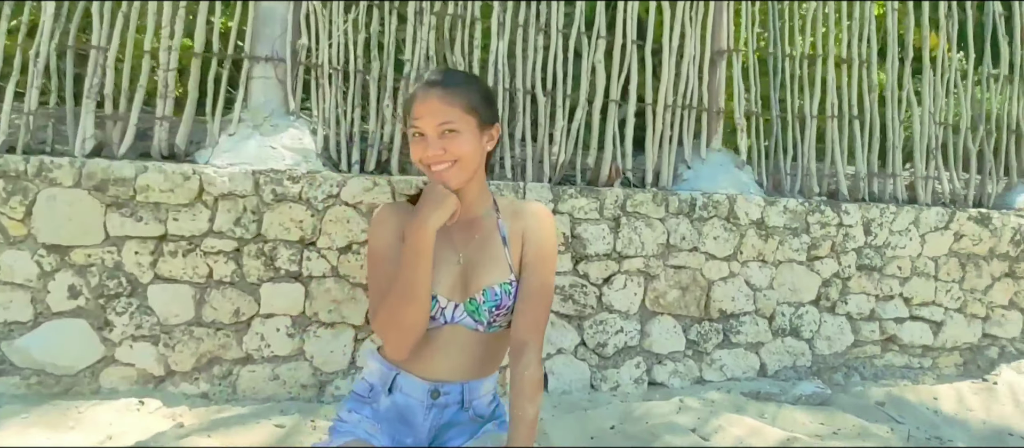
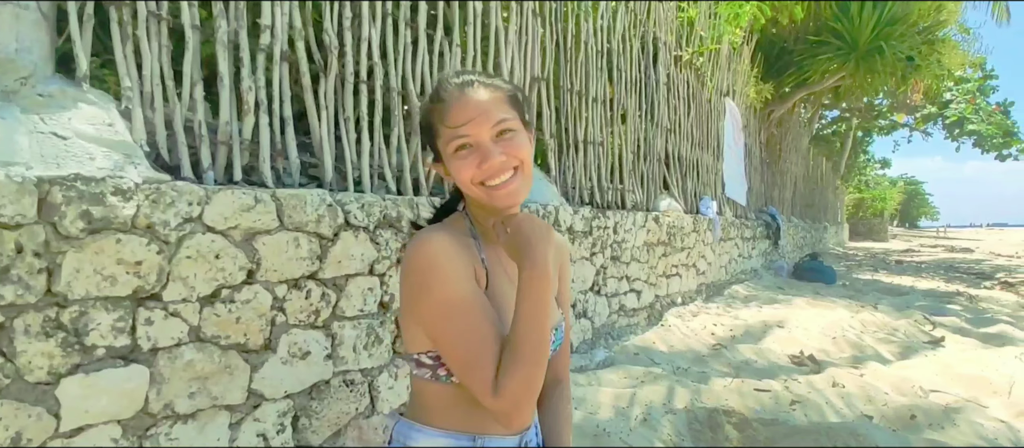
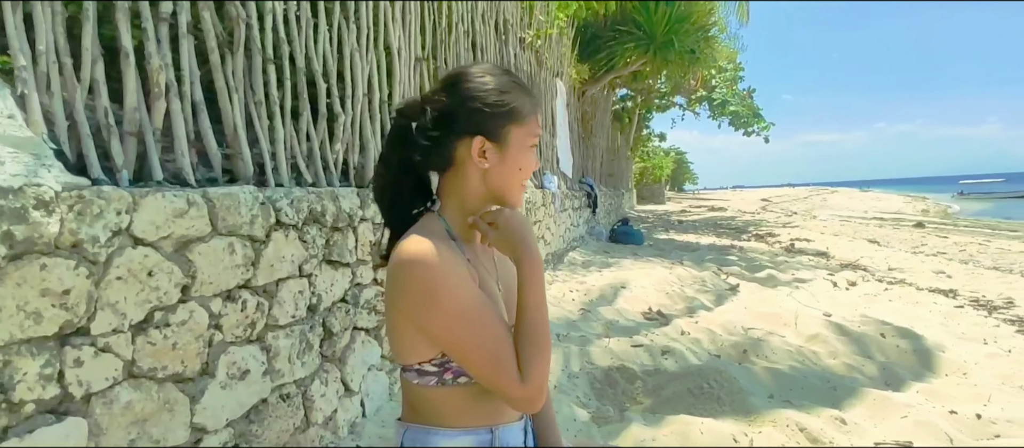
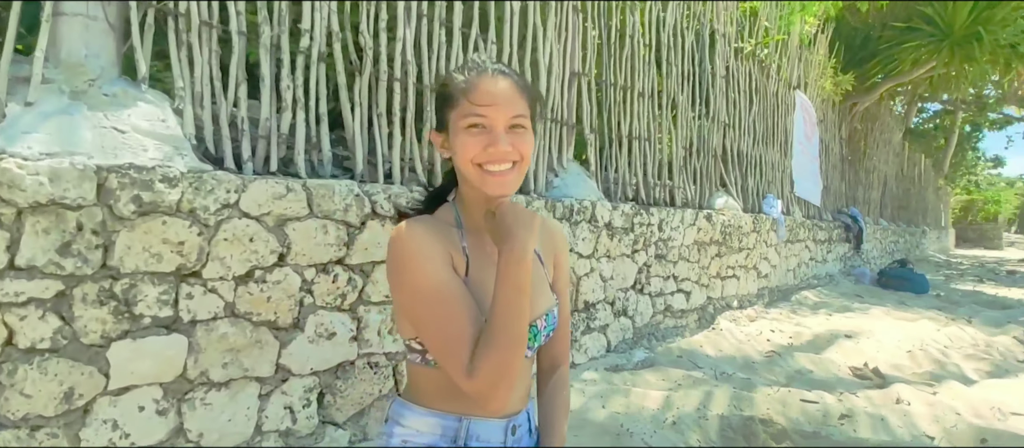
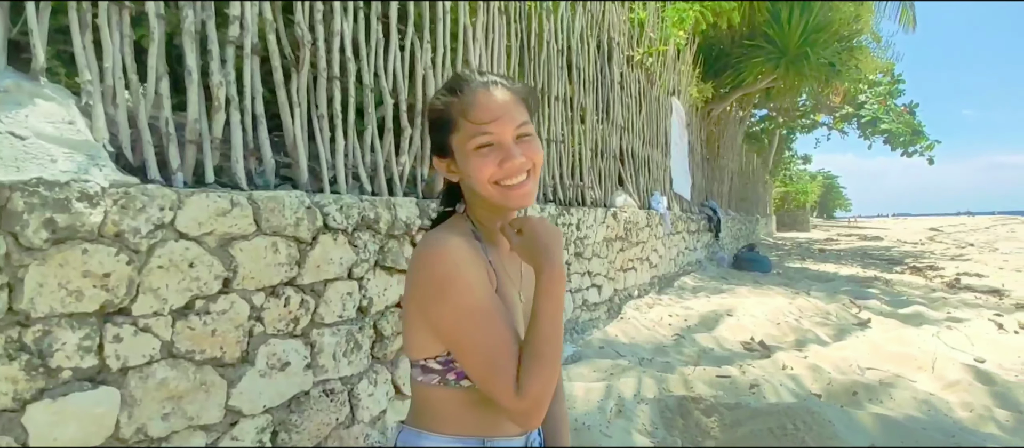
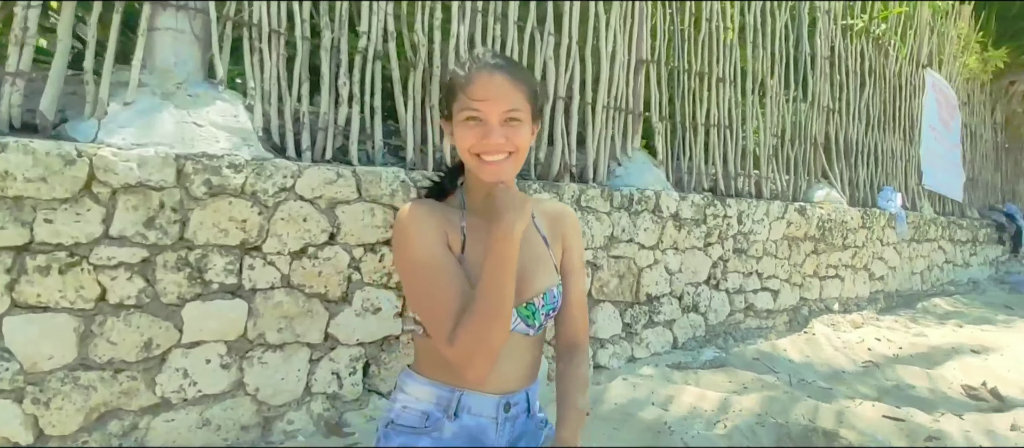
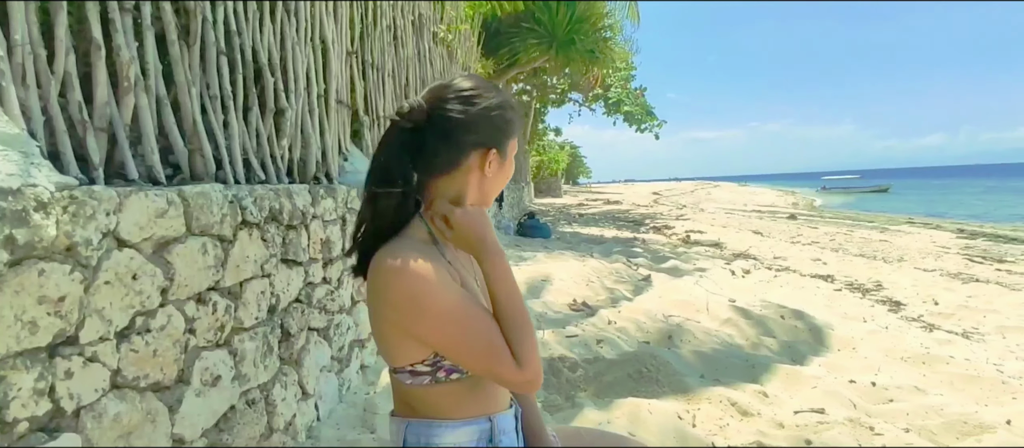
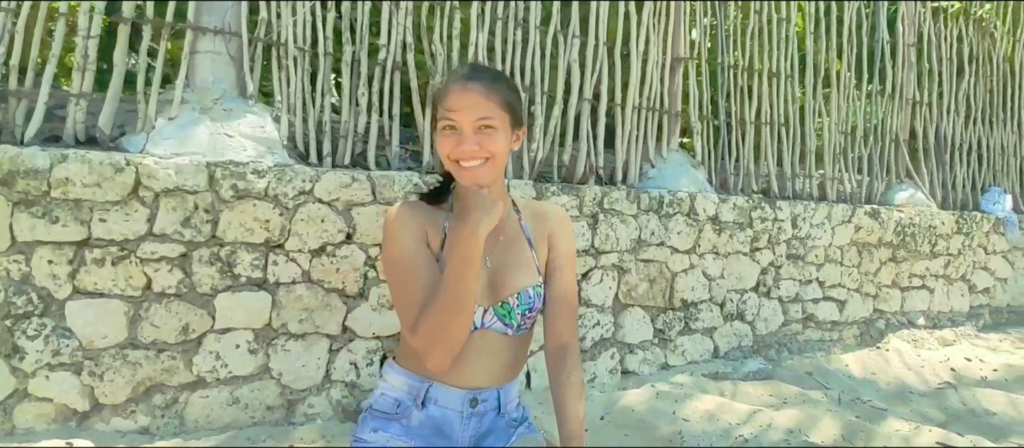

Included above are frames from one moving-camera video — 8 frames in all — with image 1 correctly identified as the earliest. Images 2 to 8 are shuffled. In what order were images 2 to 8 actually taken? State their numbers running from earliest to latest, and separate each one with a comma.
8, 6, 4, 2, 5, 3, 7
